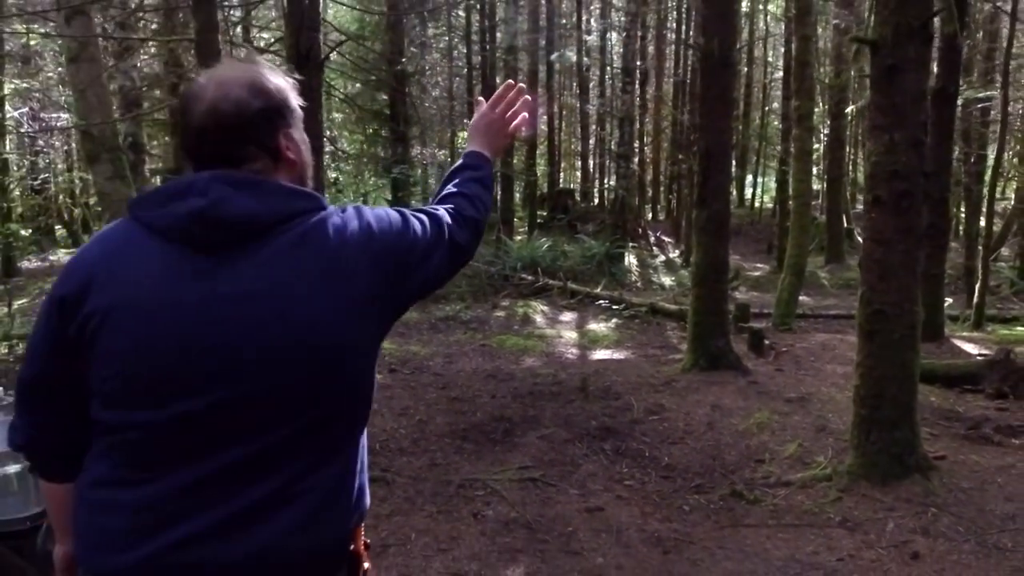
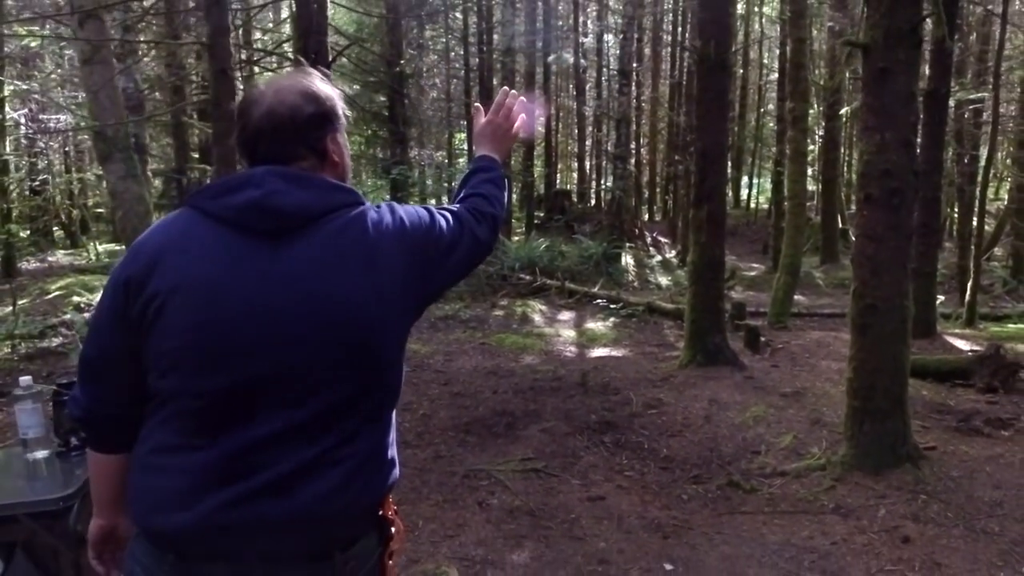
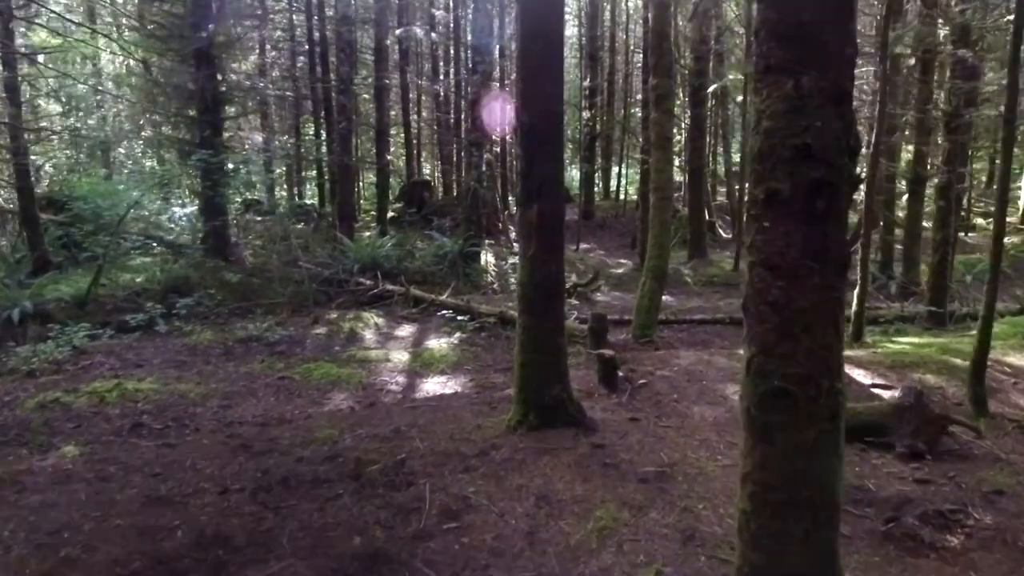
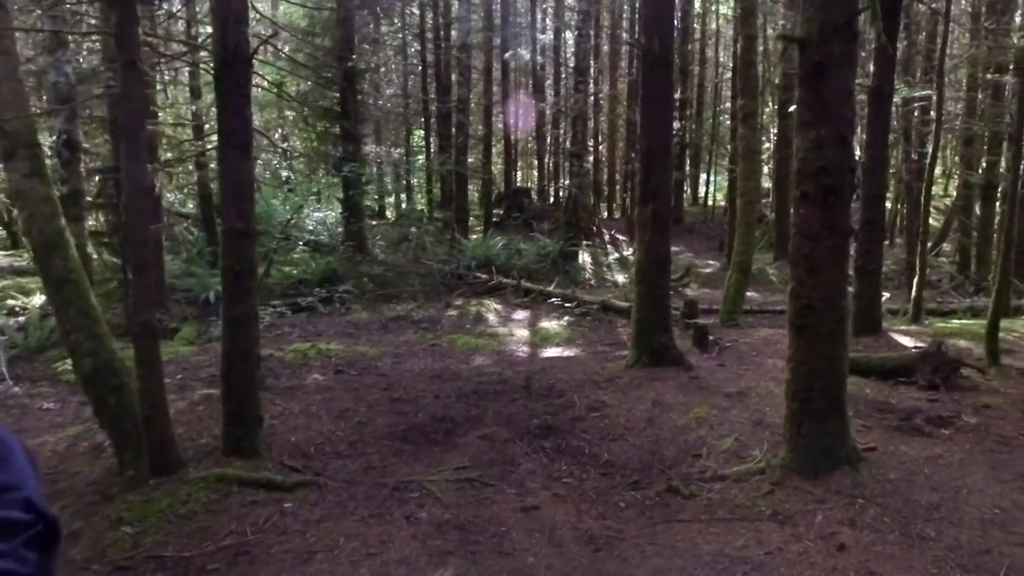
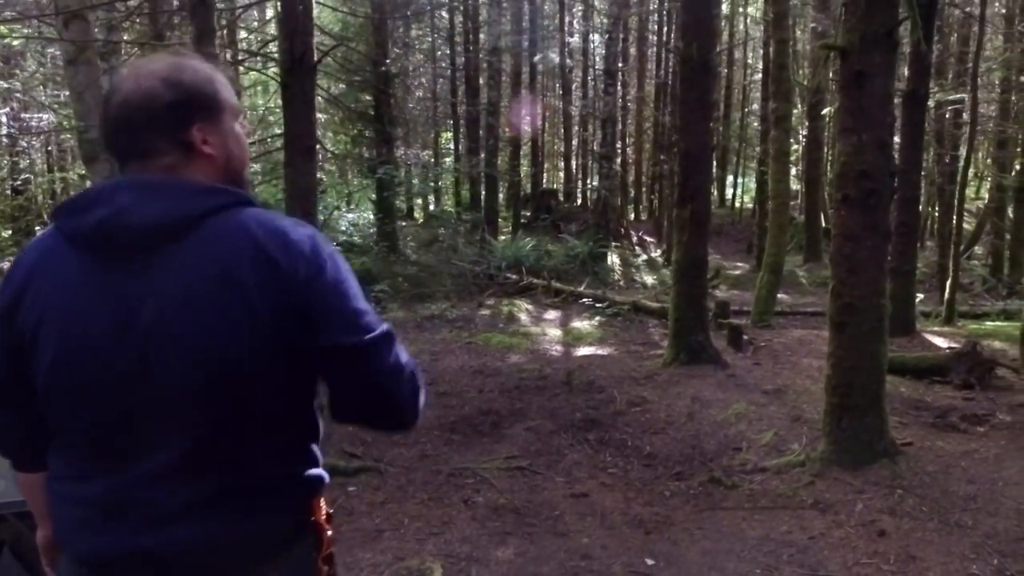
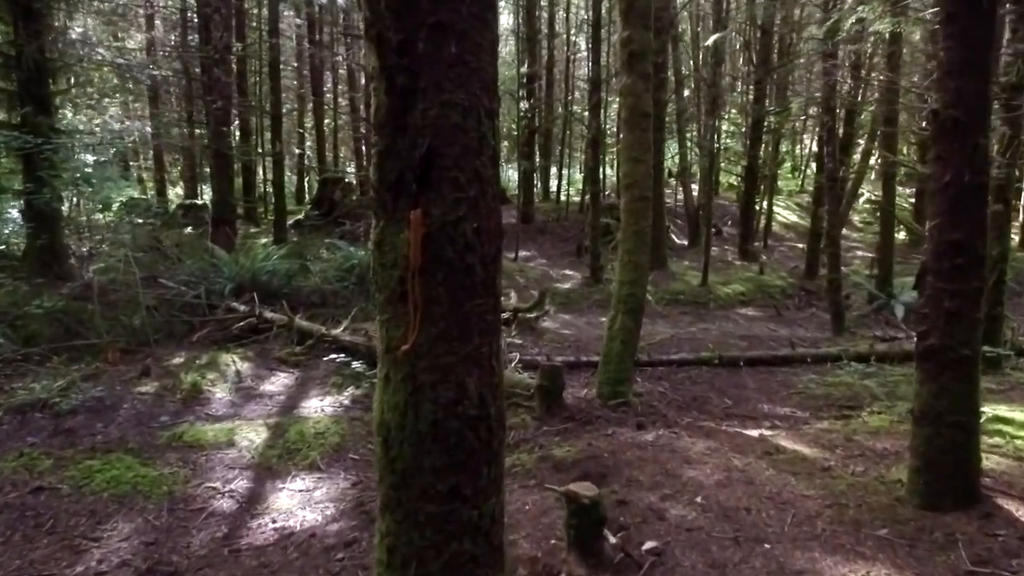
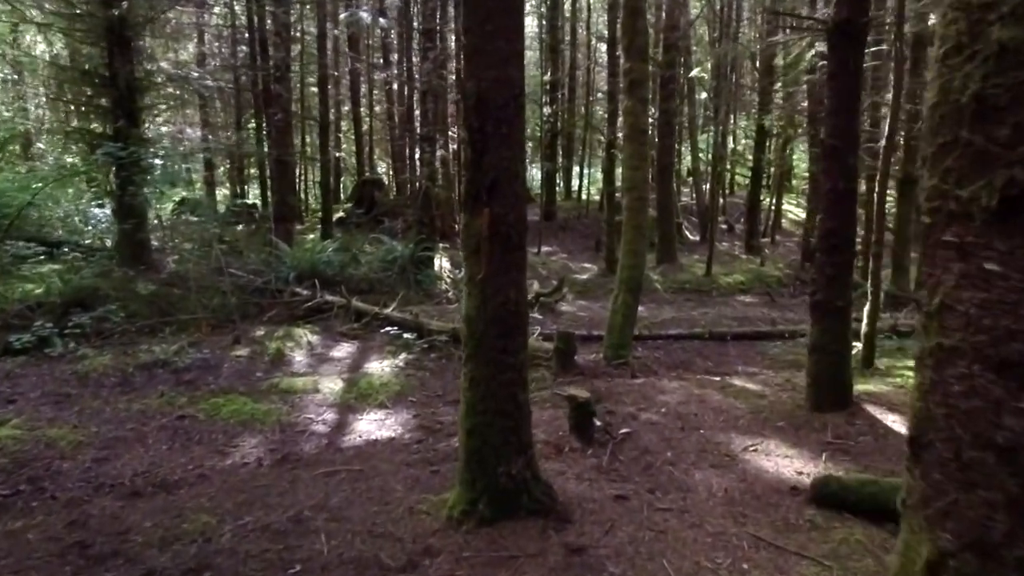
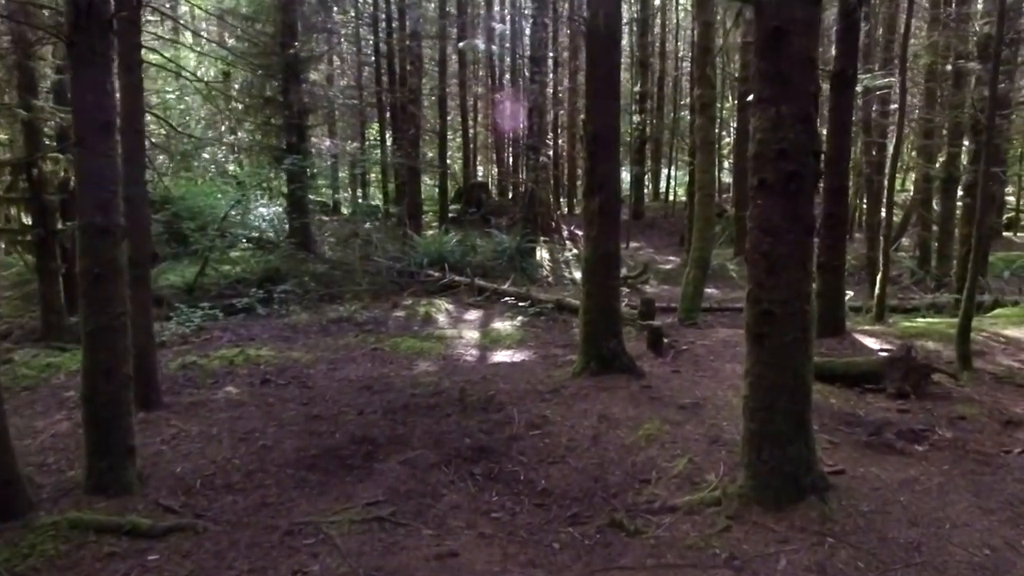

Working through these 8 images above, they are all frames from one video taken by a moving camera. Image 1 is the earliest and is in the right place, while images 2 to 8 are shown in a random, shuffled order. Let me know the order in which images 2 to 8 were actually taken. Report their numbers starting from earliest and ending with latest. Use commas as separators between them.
2, 5, 4, 8, 3, 7, 6
